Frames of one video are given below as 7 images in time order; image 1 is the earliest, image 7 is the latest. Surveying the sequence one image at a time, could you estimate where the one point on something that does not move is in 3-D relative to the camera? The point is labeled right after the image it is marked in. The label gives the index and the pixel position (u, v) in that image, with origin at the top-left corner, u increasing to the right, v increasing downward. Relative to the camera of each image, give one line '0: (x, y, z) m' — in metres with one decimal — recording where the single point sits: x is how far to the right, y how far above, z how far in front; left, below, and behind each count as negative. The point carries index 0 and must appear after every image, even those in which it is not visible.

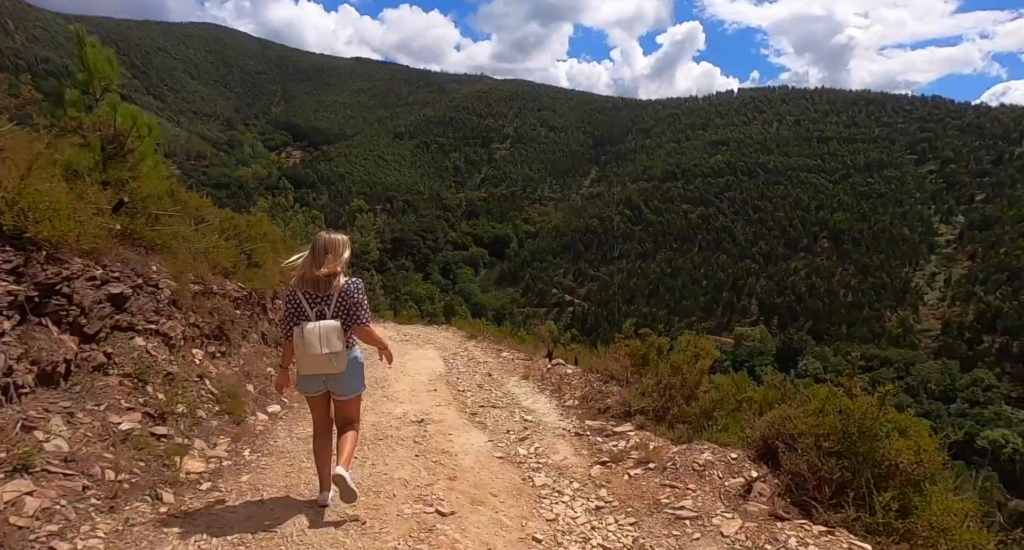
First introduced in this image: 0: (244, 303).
0: (-3.6, -0.4, +7.5) m
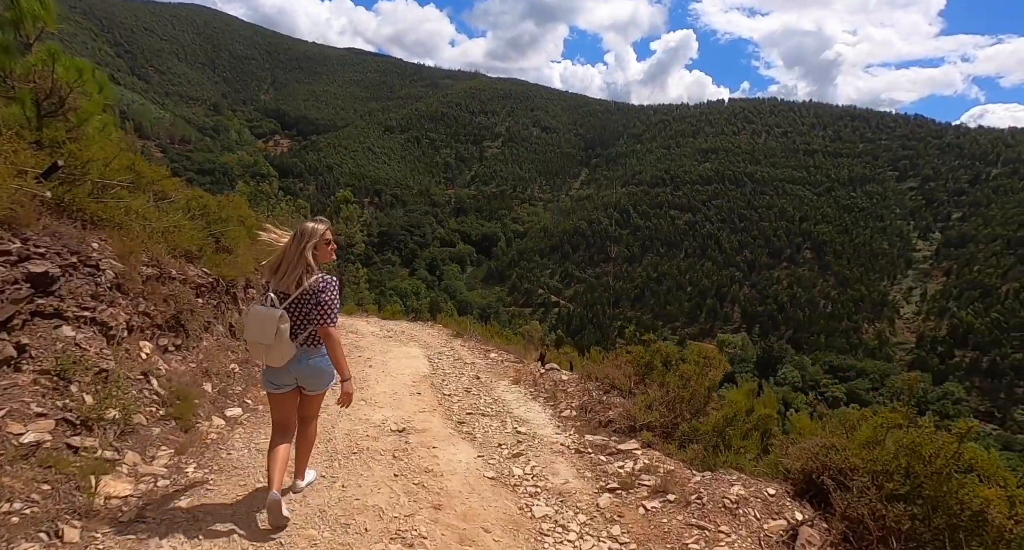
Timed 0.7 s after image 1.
0: (-3.7, -0.2, +6.7) m
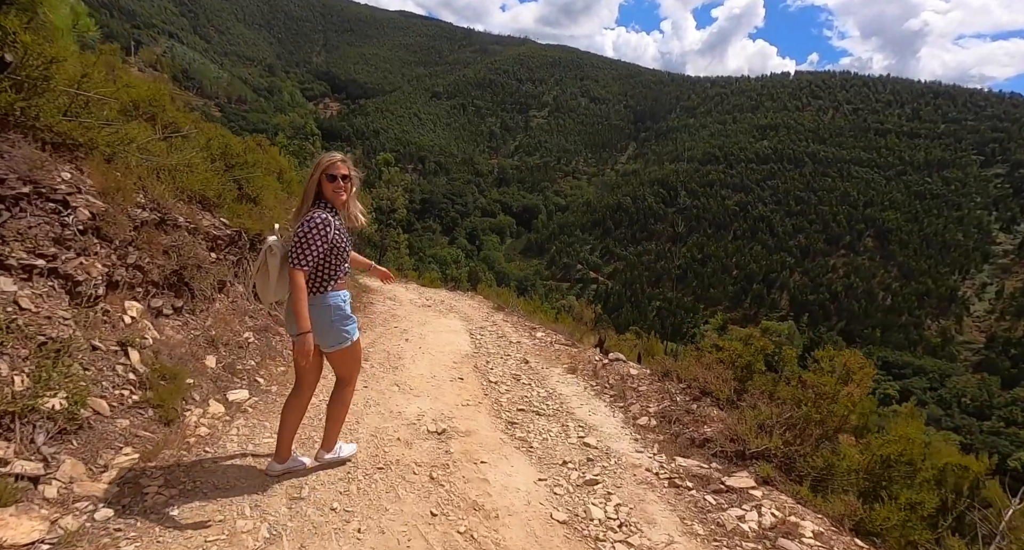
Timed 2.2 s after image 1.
0: (-3.0, +0.3, +5.8) m
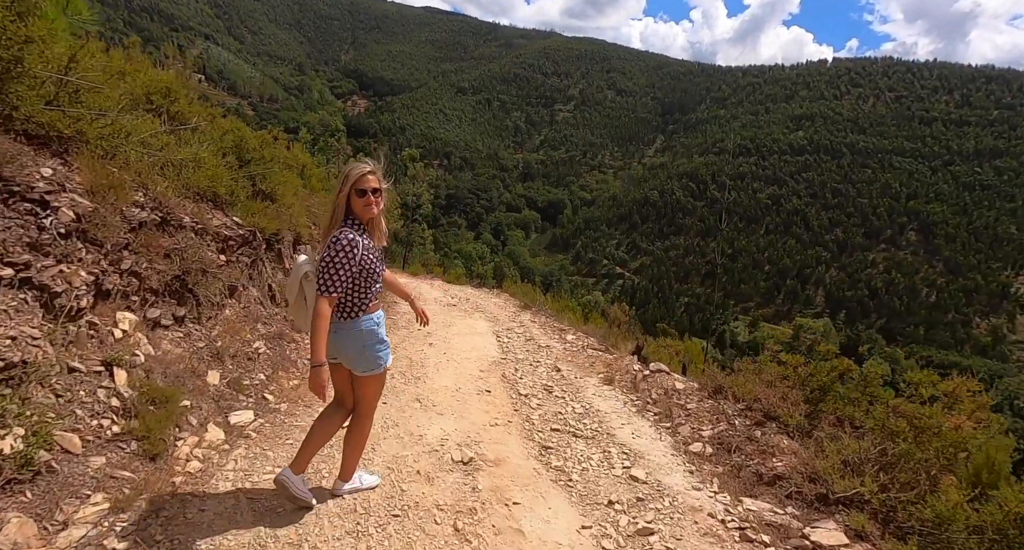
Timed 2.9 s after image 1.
0: (-2.7, +0.3, +5.4) m
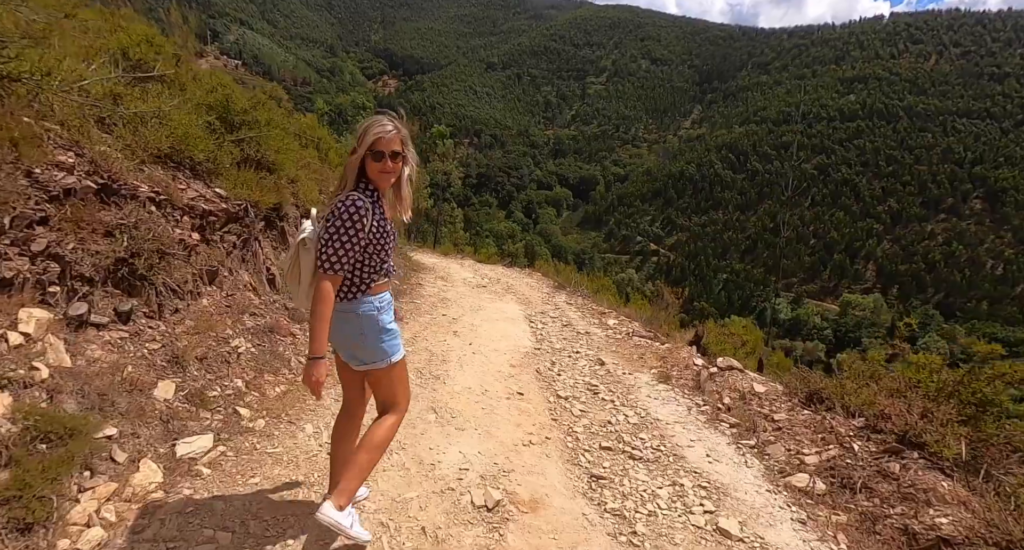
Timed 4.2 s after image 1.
0: (-2.4, +0.4, +4.4) m
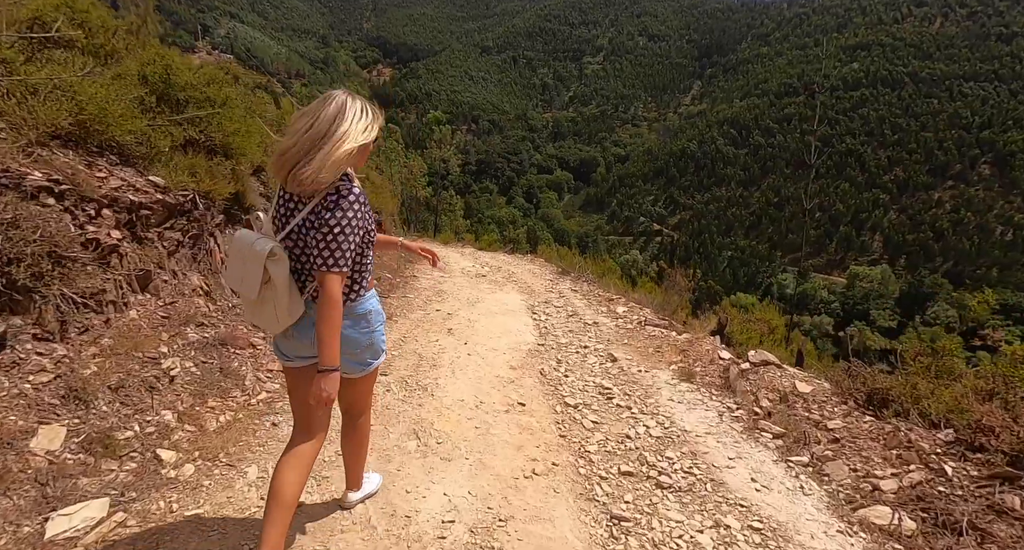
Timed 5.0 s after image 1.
0: (-2.4, +0.4, +3.7) m
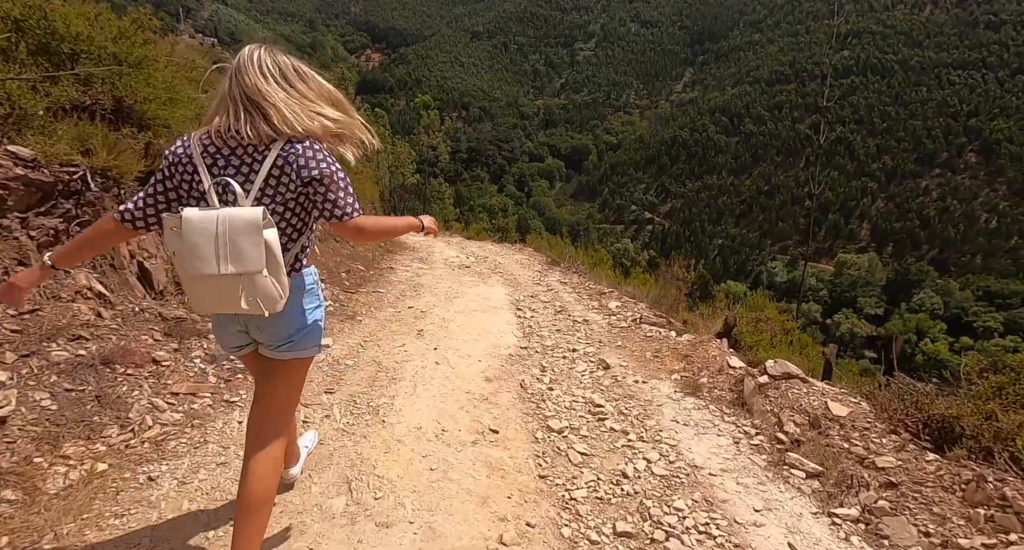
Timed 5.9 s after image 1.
0: (-2.6, +0.4, +2.9) m
